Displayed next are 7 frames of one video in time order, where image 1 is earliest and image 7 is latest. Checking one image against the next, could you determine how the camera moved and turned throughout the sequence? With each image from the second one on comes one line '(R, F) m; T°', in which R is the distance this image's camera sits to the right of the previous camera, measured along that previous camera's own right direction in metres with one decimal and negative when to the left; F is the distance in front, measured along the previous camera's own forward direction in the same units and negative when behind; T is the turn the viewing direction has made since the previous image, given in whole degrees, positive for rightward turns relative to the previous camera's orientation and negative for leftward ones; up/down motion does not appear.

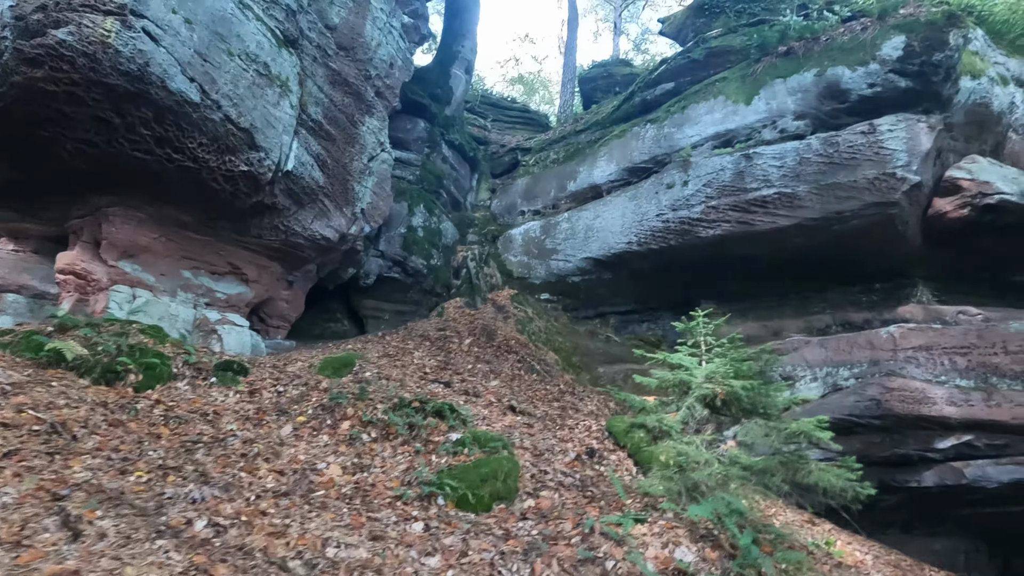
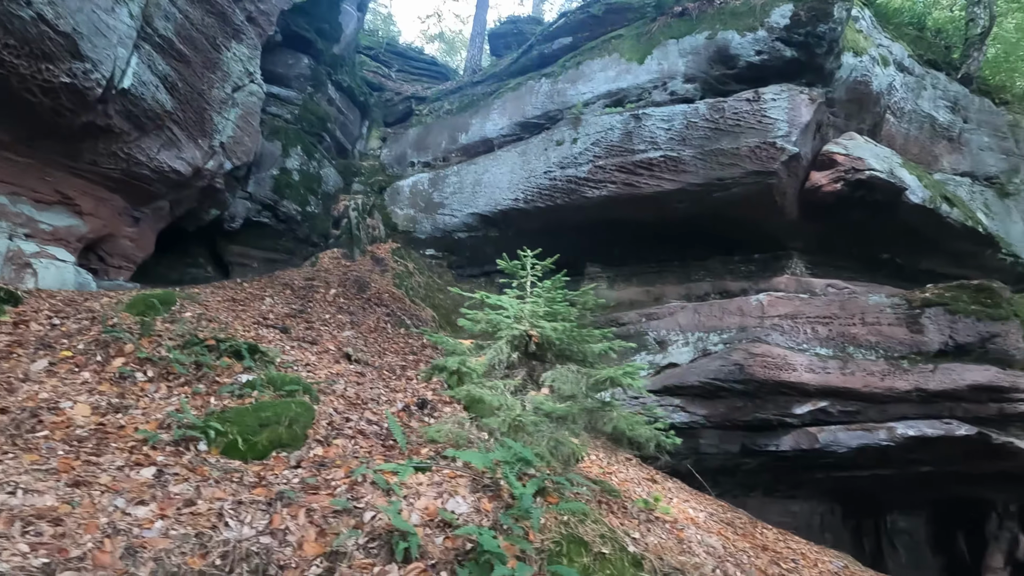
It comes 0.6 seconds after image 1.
(+0.8, +0.4) m; +7°
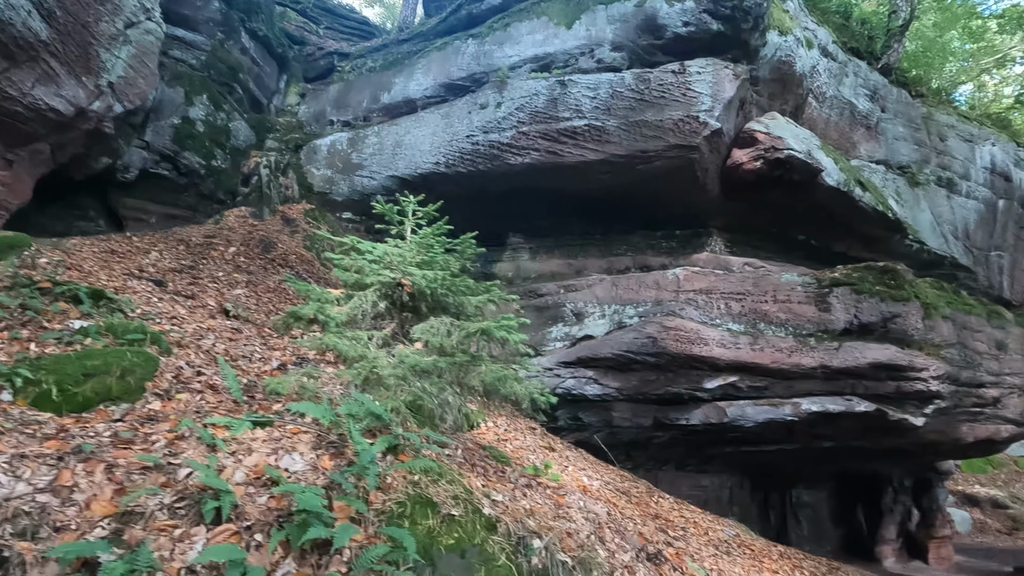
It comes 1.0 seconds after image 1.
(+0.4, +0.3) m; +5°
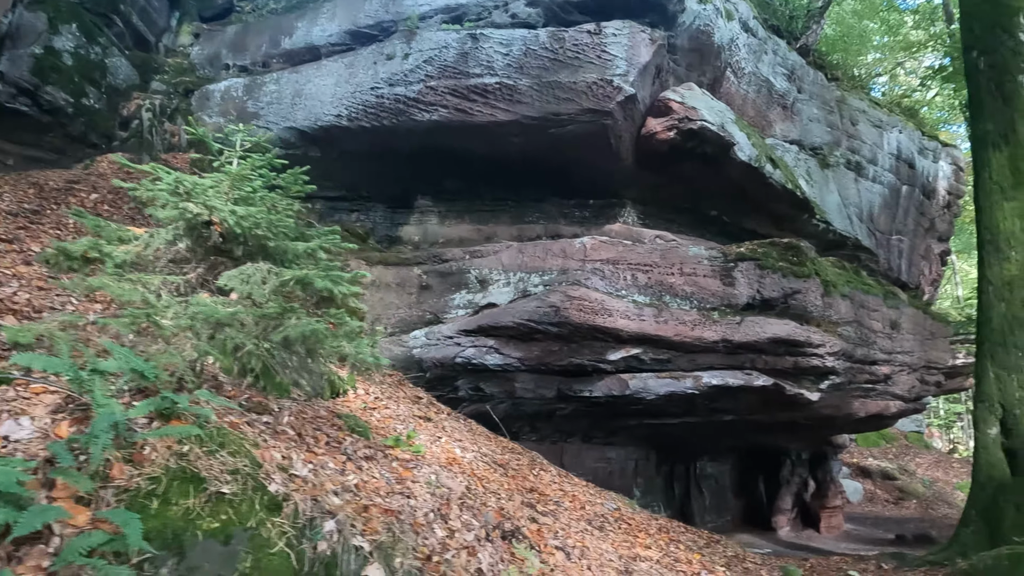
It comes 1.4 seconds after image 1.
(+0.5, +0.4) m; +6°
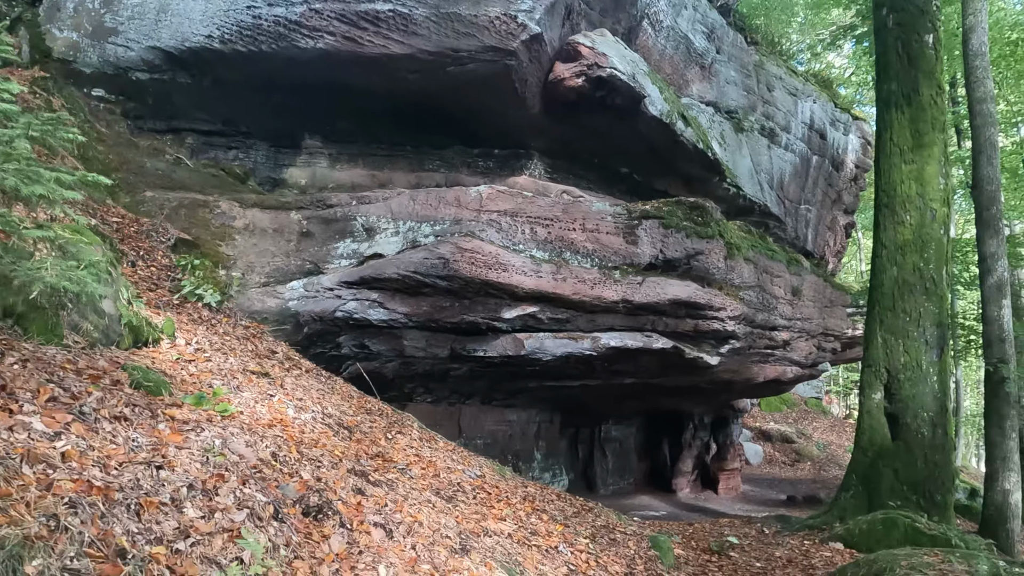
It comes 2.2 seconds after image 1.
(+0.6, +0.7) m; +6°
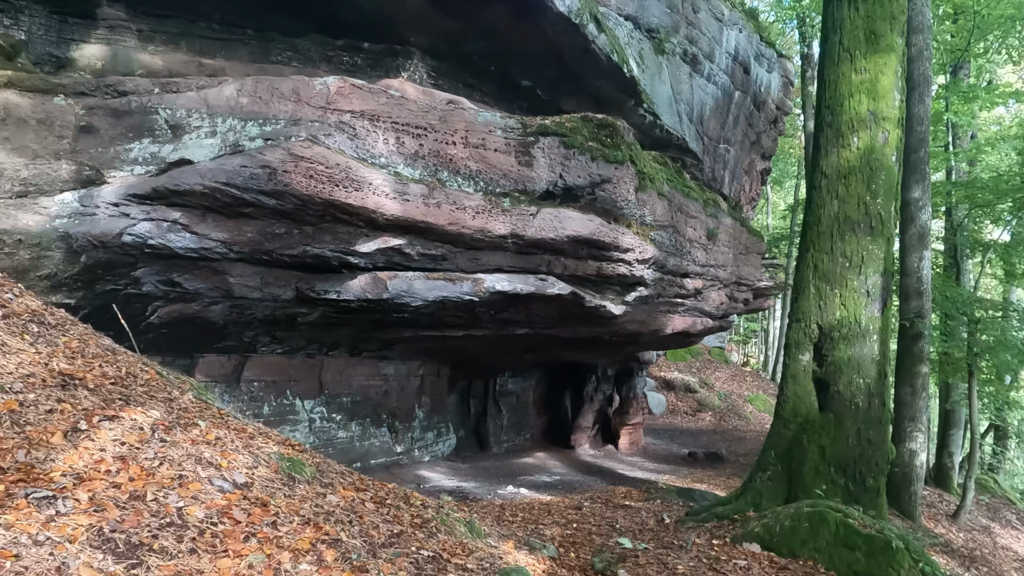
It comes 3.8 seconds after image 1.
(+0.7, +1.9) m; +7°
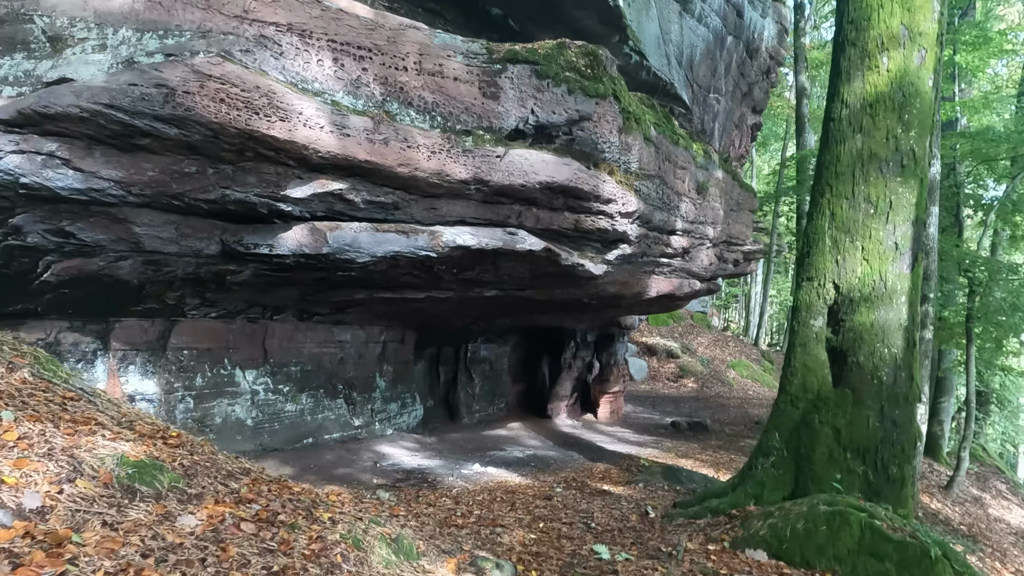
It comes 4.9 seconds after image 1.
(+0.2, +1.2) m; +2°
